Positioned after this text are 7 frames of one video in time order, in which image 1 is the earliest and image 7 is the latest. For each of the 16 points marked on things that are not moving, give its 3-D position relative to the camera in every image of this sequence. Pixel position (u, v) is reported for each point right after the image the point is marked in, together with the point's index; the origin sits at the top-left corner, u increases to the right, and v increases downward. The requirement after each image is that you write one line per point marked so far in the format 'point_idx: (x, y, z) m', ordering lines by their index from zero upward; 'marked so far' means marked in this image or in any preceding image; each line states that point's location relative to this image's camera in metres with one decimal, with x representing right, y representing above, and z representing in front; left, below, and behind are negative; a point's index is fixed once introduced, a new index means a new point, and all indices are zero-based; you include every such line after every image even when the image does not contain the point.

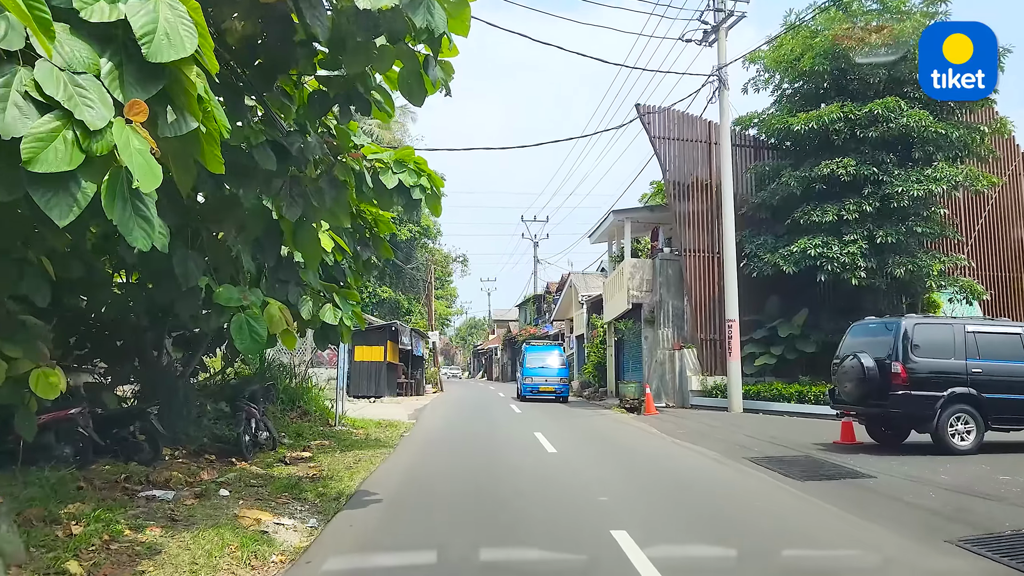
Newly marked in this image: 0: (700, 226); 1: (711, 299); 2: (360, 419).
0: (+4.3, +1.4, +19.4) m
1: (+4.5, -0.3, +19.1) m
2: (-2.8, -2.5, +16.0) m
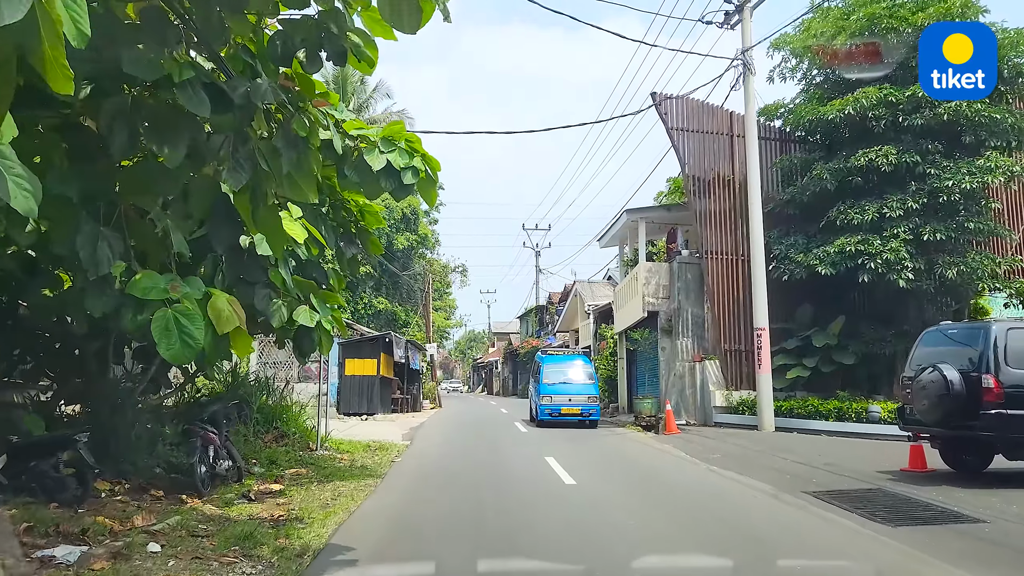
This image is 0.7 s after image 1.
0: (+4.4, +1.3, +17.7) m
1: (+4.6, -0.4, +17.4) m
2: (-2.7, -2.6, +14.2) m
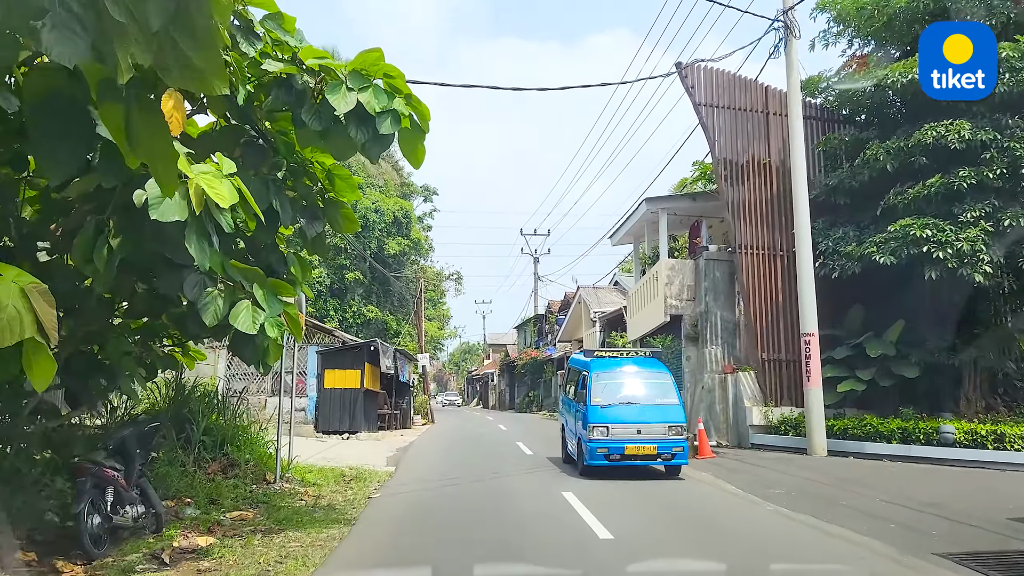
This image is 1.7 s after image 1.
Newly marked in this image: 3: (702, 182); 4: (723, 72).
0: (+4.5, +1.3, +15.4) m
1: (+4.7, -0.4, +15.0) m
2: (-2.7, -2.5, +11.8) m
3: (+3.7, +2.1, +16.5) m
4: (+3.8, +4.0, +15.5) m
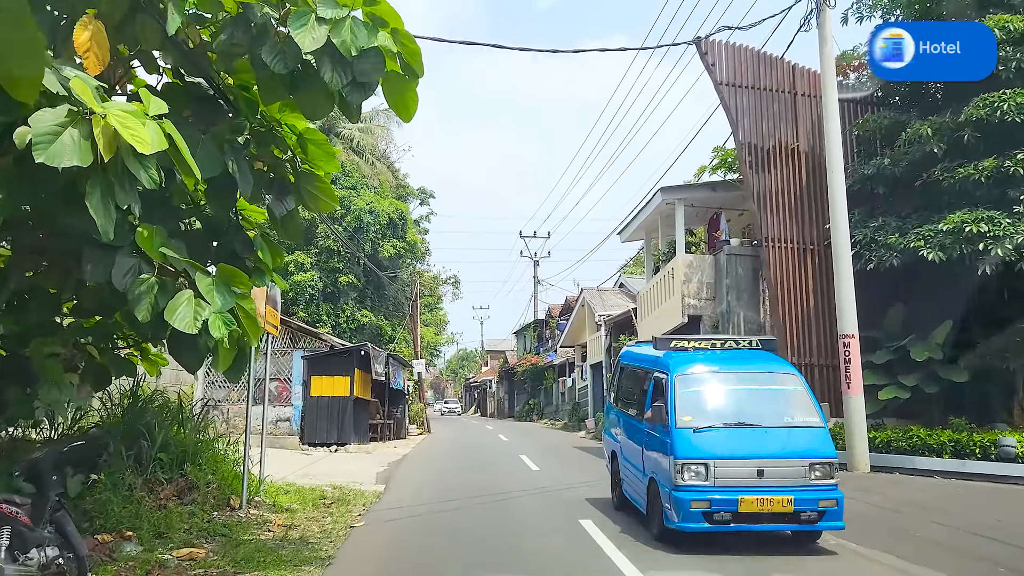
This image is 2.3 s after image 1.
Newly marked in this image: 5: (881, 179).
0: (+4.5, +1.3, +14.0) m
1: (+4.7, -0.3, +13.6) m
2: (-2.6, -2.4, +10.3) m
3: (+3.8, +2.1, +15.1) m
4: (+3.9, +4.0, +14.1) m
5: (+5.8, +1.7, +13.3) m
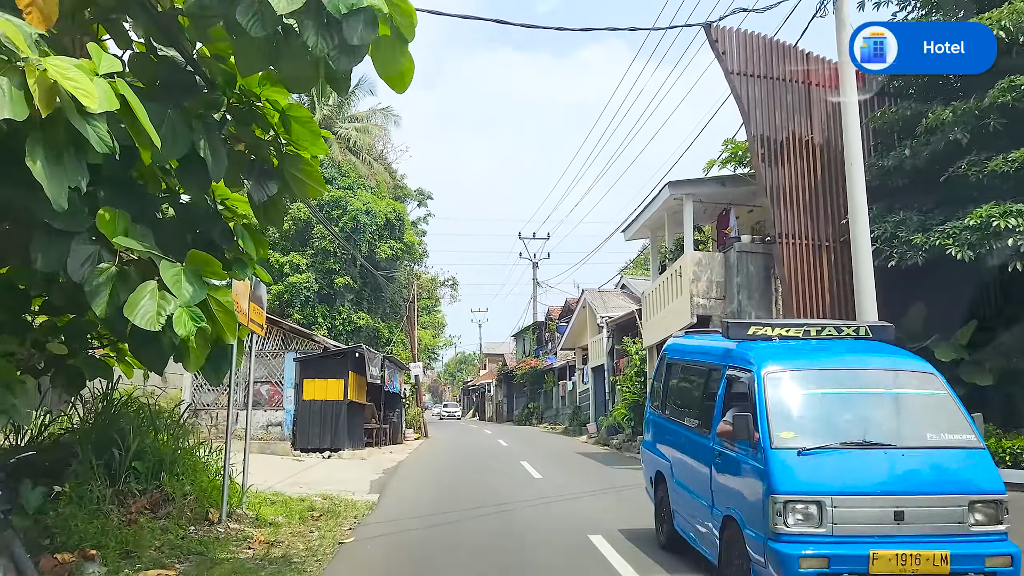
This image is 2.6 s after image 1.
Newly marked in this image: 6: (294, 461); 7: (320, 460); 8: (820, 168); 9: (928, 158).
0: (+4.5, +1.3, +13.3) m
1: (+4.7, -0.3, +13.0) m
2: (-2.6, -2.4, +9.7) m
3: (+3.8, +2.1, +14.5) m
4: (+3.9, +4.0, +13.5) m
5: (+5.8, +1.8, +12.6) m
6: (-3.9, -3.1, +15.2) m
7: (-3.5, -3.1, +15.5) m
8: (+4.9, +1.9, +13.4) m
9: (+6.0, +1.9, +12.2) m
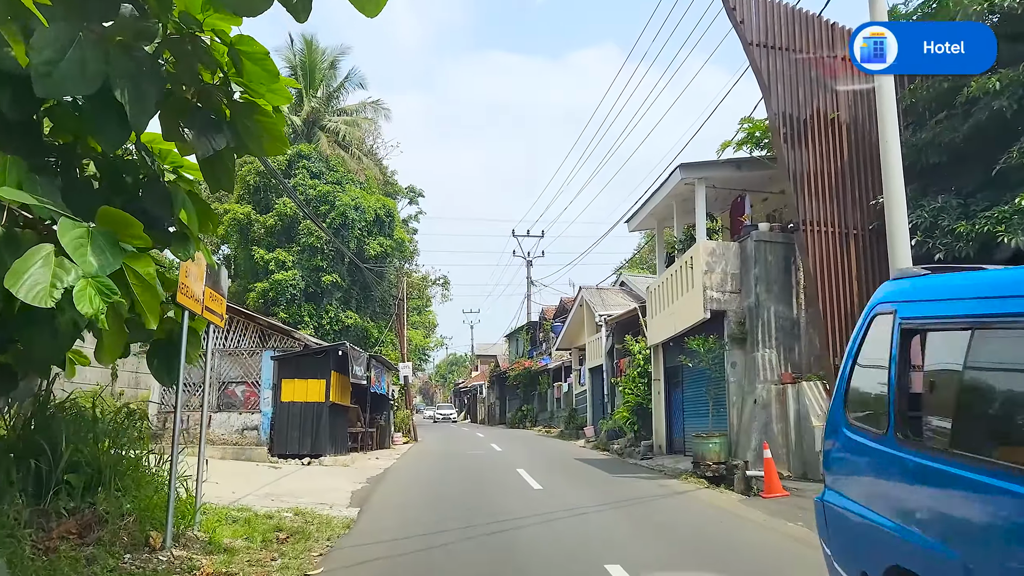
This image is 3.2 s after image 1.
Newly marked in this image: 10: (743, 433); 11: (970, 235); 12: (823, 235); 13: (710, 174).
0: (+4.5, +1.4, +12.2) m
1: (+4.7, -0.2, +11.8) m
2: (-2.6, -2.3, +8.4) m
3: (+3.7, +2.2, +13.3) m
4: (+3.9, +4.1, +12.3) m
5: (+5.8, +1.9, +11.5) m
6: (-4.0, -3.0, +13.9) m
7: (-3.6, -3.0, +14.2) m
8: (+4.9, +2.0, +12.3) m
9: (+6.0, +2.0, +11.0) m
10: (+3.5, -2.2, +12.6) m
11: (+5.6, +0.7, +10.5) m
12: (+4.4, +0.8, +12.0) m
13: (+3.1, +1.8, +13.2) m
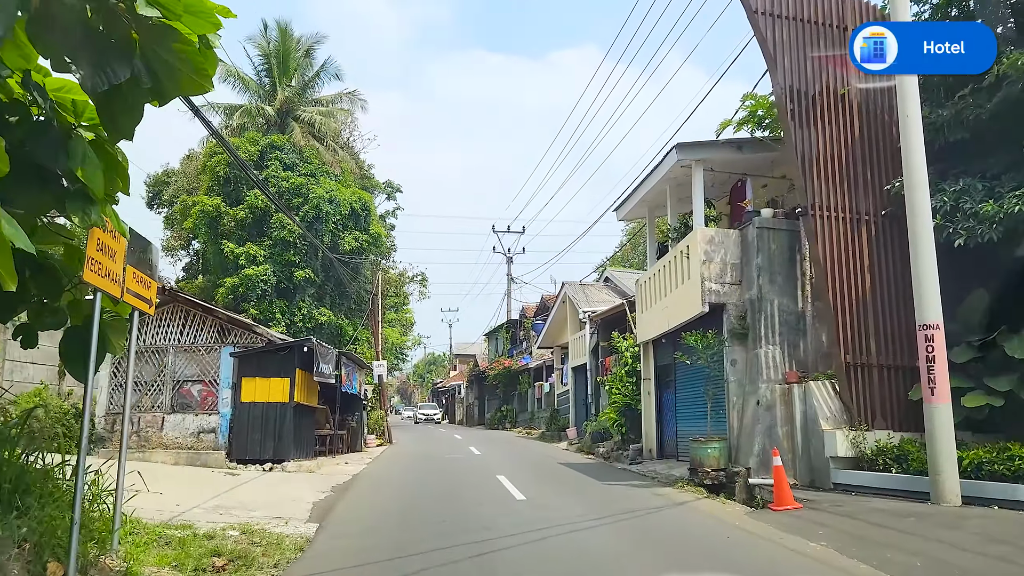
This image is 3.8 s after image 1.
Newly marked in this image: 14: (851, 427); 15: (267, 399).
0: (+4.2, +1.6, +11.2) m
1: (+4.4, -0.1, +10.8) m
2: (-2.8, -2.1, +7.2) m
3: (+3.5, +2.3, +12.3) m
4: (+3.6, +4.3, +11.3) m
5: (+5.6, +2.0, +10.5) m
6: (-4.3, -2.8, +12.7) m
7: (-3.9, -2.9, +13.0) m
8: (+4.6, +2.2, +11.3) m
9: (+5.8, +2.1, +10.0) m
10: (+3.2, -2.0, +11.6) m
11: (+5.4, +0.8, +9.5) m
12: (+4.1, +0.9, +11.0) m
13: (+2.8, +1.9, +12.1) m
14: (+4.2, -1.7, +10.4) m
15: (-4.0, -1.8, +14.0) m
